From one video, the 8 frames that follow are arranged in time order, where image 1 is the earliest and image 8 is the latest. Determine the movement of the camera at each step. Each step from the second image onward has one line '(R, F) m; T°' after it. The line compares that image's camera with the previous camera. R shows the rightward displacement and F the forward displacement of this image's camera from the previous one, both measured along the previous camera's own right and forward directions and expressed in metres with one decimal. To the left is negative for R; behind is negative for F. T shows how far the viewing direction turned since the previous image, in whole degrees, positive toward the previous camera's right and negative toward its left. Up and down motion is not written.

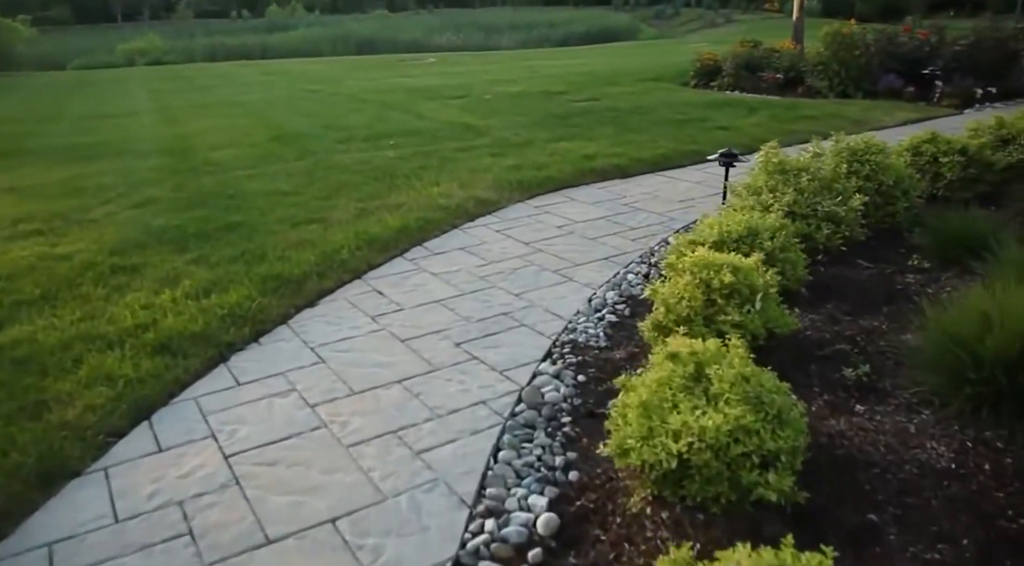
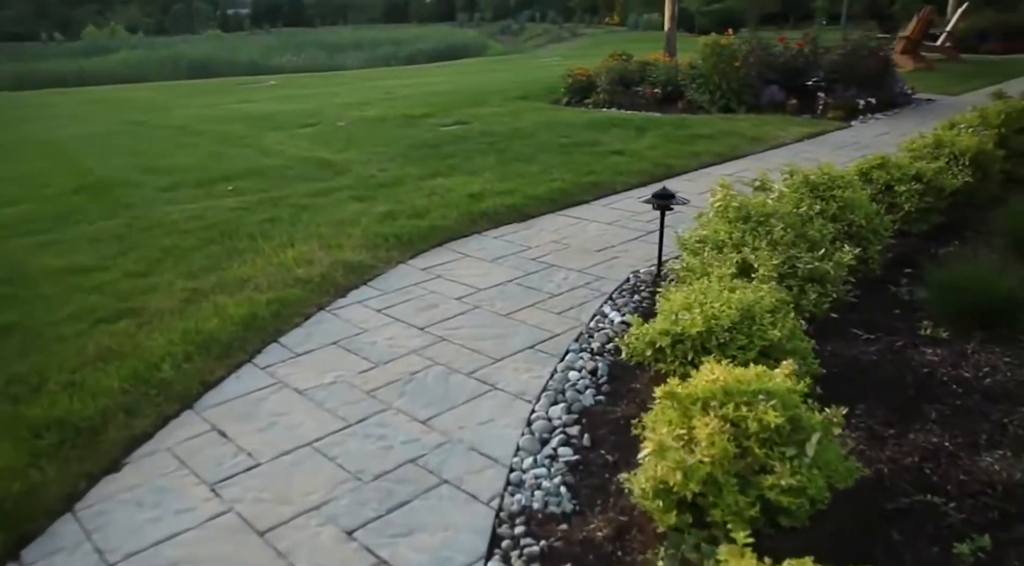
(-0.1, +1.0) m; +10°
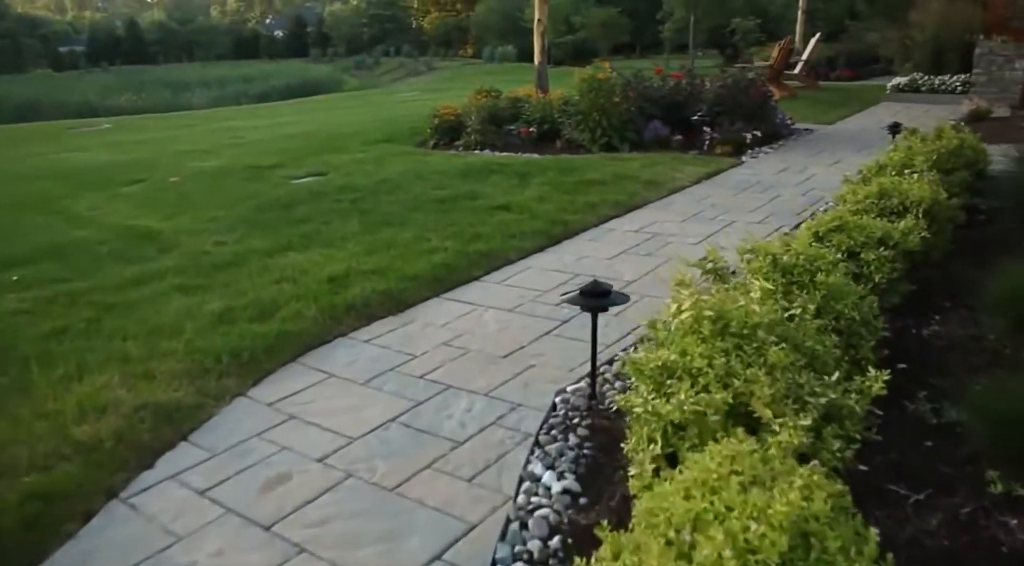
(0.0, +1.0) m; +9°
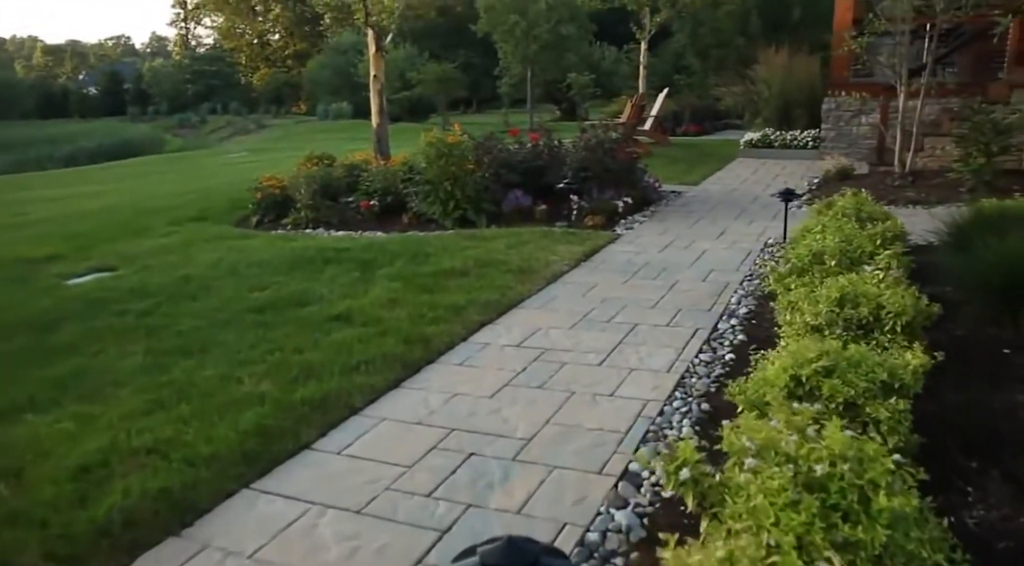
(0.0, +1.1) m; +11°
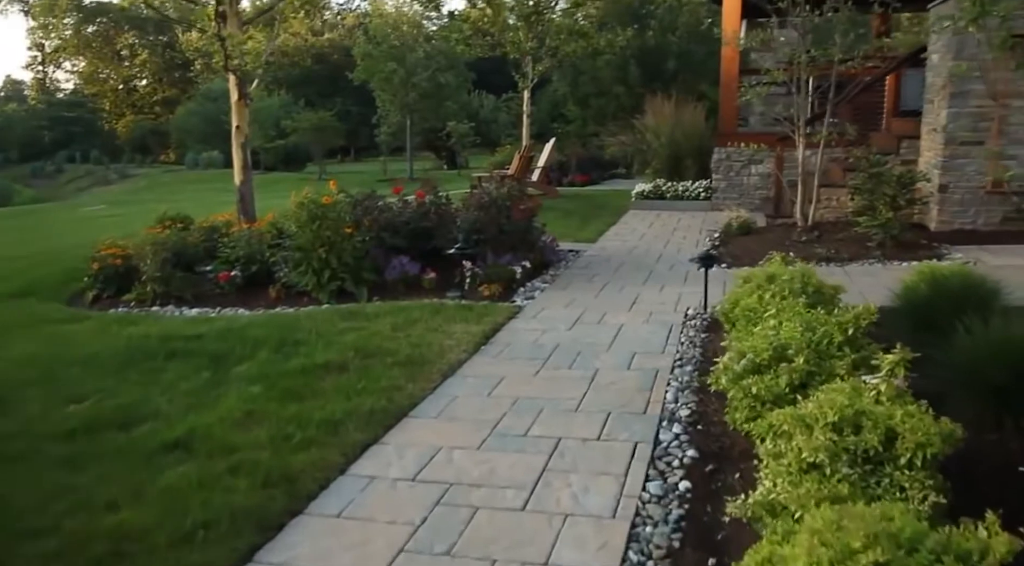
(0.0, +0.8) m; +8°
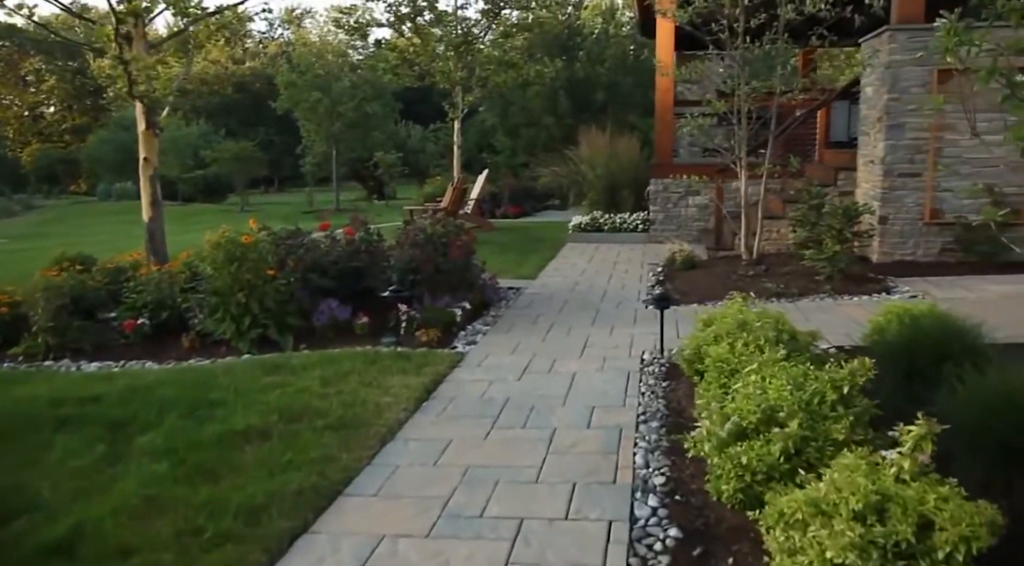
(-0.1, +0.4) m; +5°
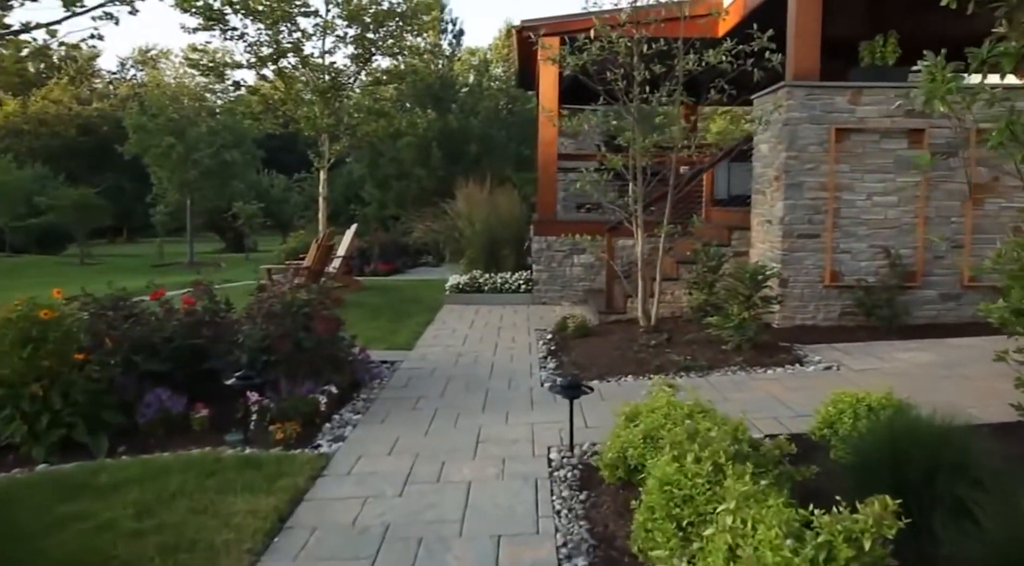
(-0.1, +0.8) m; +9°
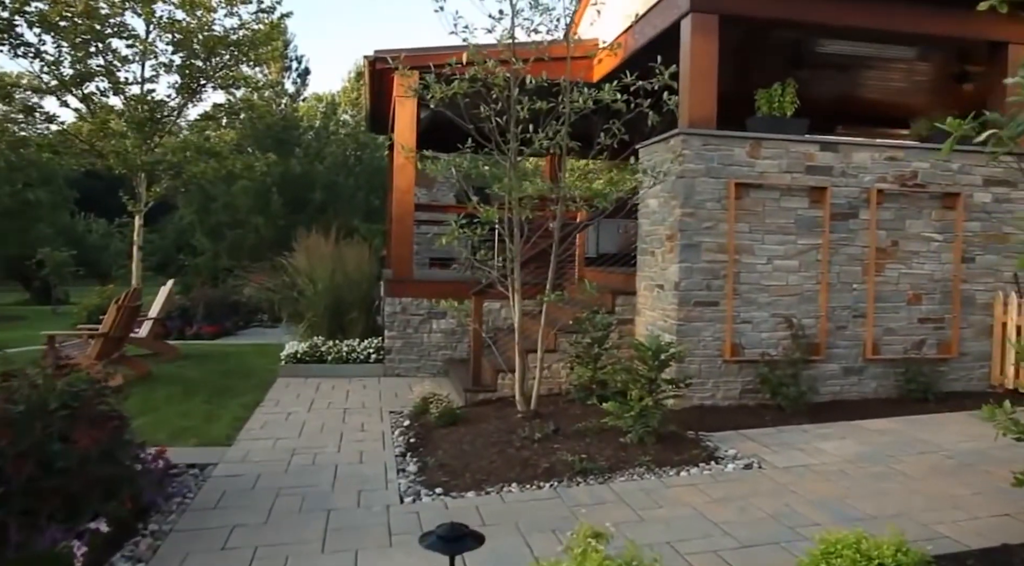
(0.0, +1.2) m; +11°
